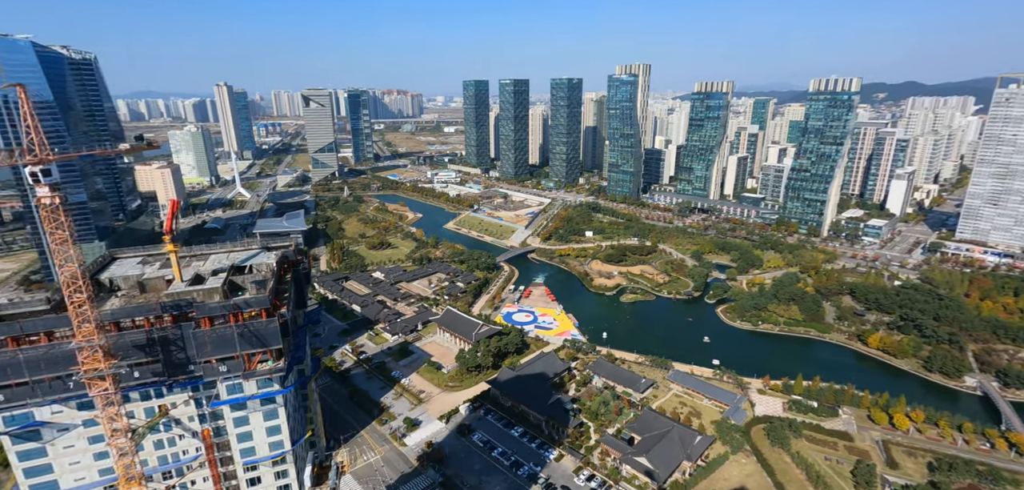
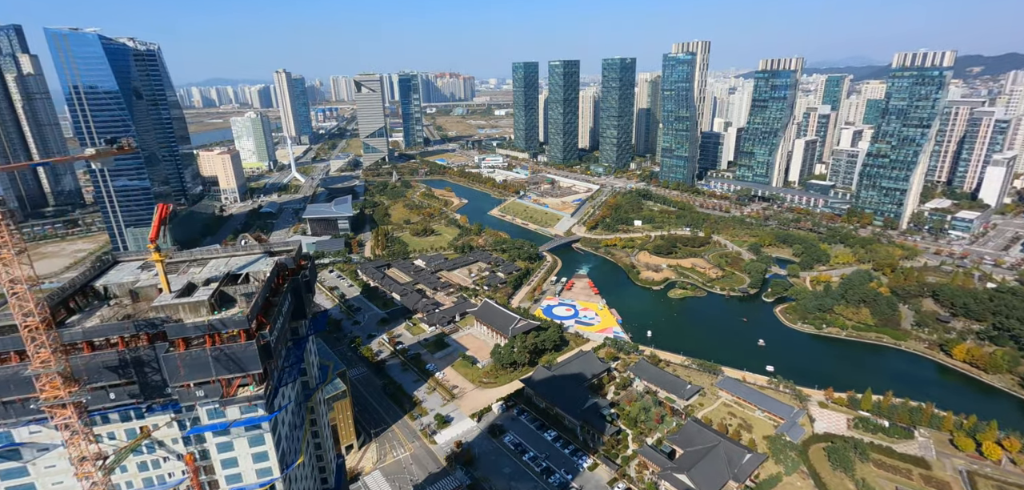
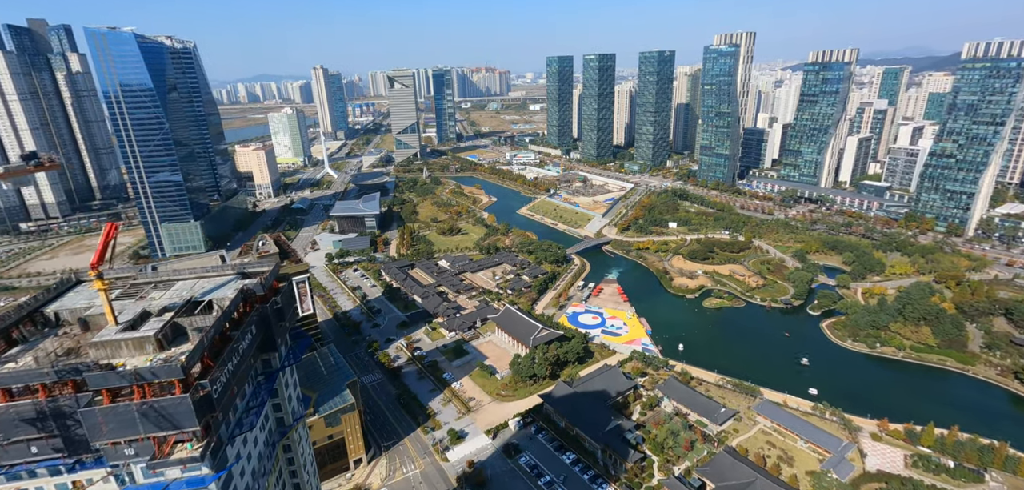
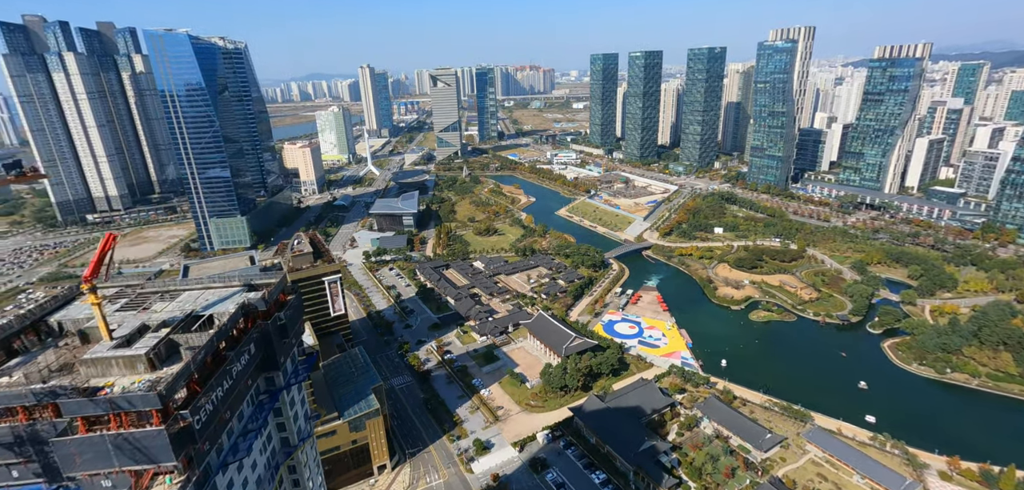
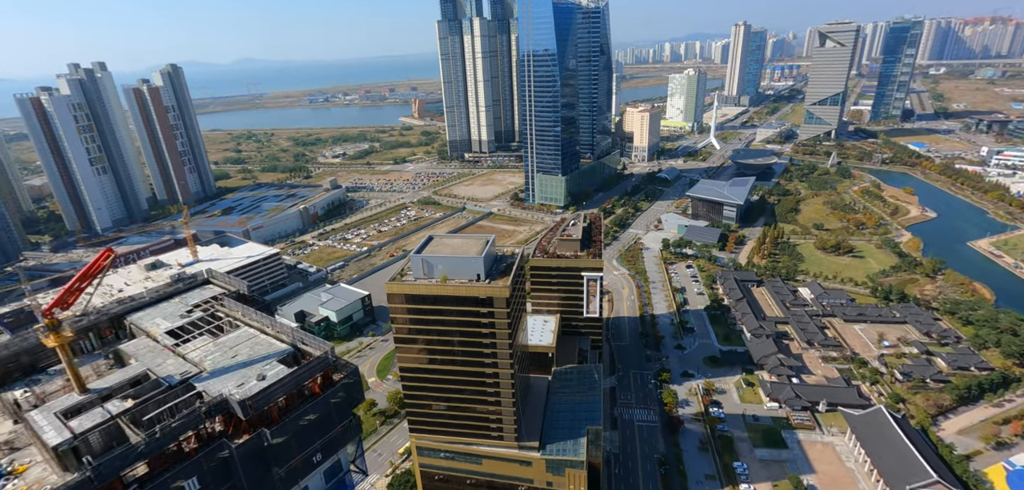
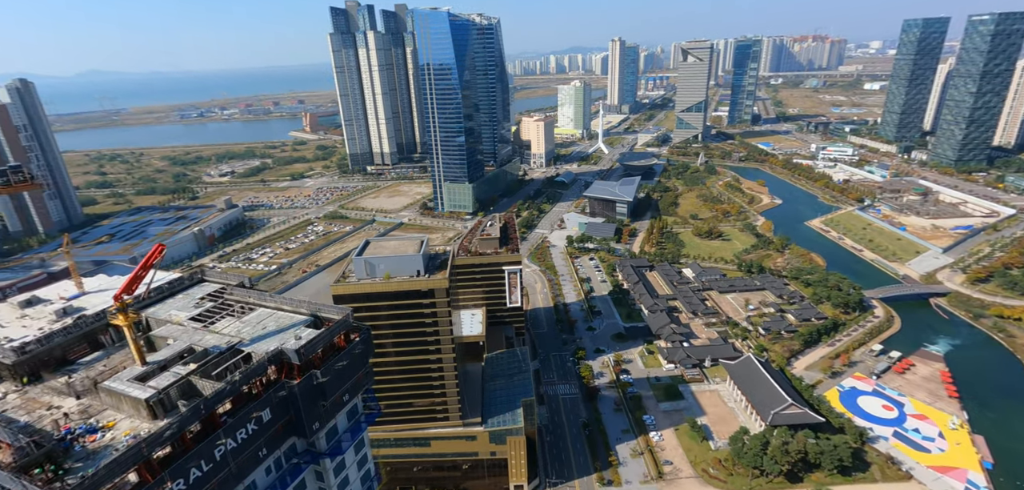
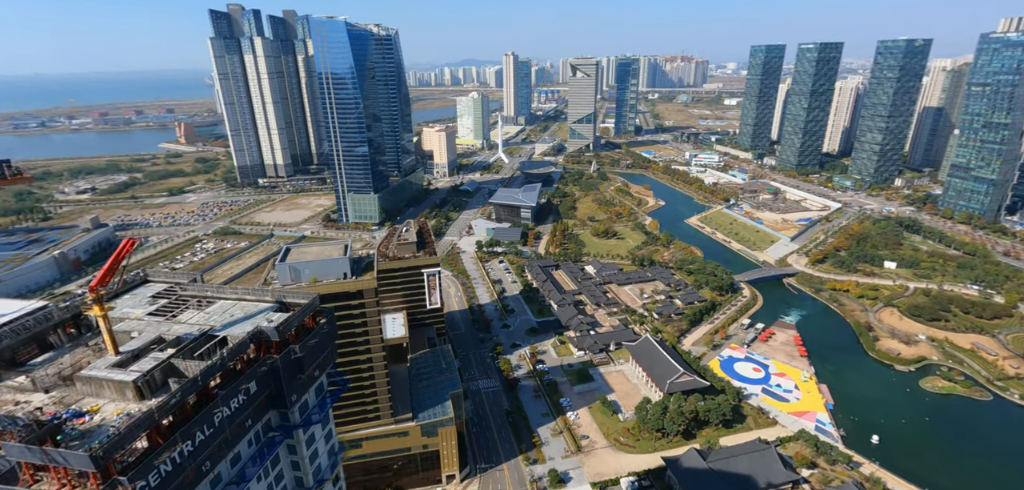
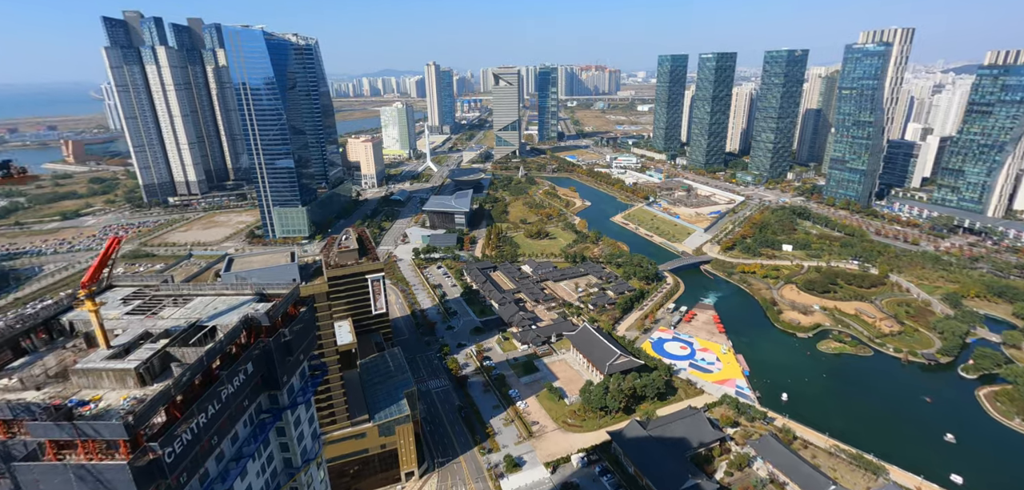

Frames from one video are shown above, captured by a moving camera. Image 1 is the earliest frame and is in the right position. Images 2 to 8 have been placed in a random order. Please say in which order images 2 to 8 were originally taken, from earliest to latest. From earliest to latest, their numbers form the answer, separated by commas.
2, 3, 4, 8, 7, 6, 5
